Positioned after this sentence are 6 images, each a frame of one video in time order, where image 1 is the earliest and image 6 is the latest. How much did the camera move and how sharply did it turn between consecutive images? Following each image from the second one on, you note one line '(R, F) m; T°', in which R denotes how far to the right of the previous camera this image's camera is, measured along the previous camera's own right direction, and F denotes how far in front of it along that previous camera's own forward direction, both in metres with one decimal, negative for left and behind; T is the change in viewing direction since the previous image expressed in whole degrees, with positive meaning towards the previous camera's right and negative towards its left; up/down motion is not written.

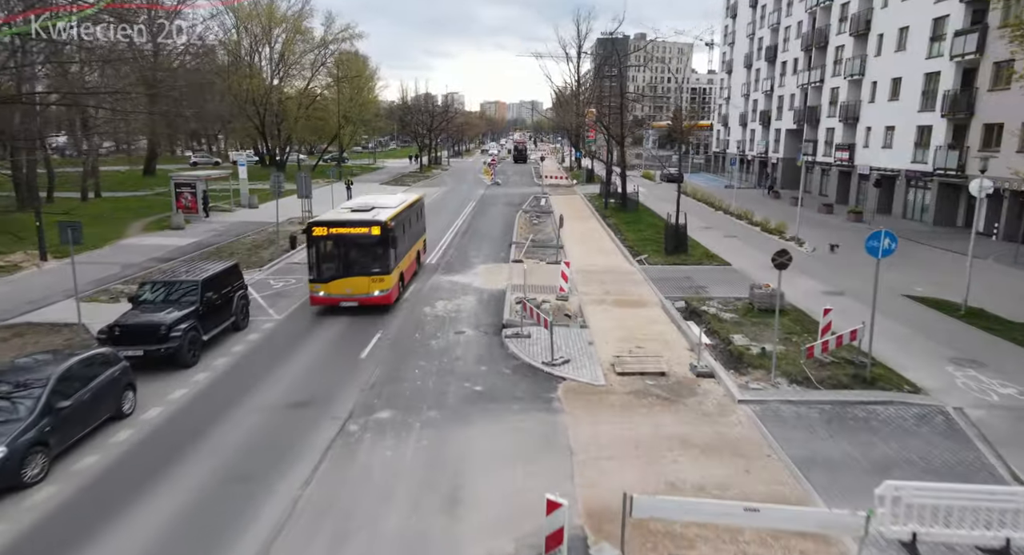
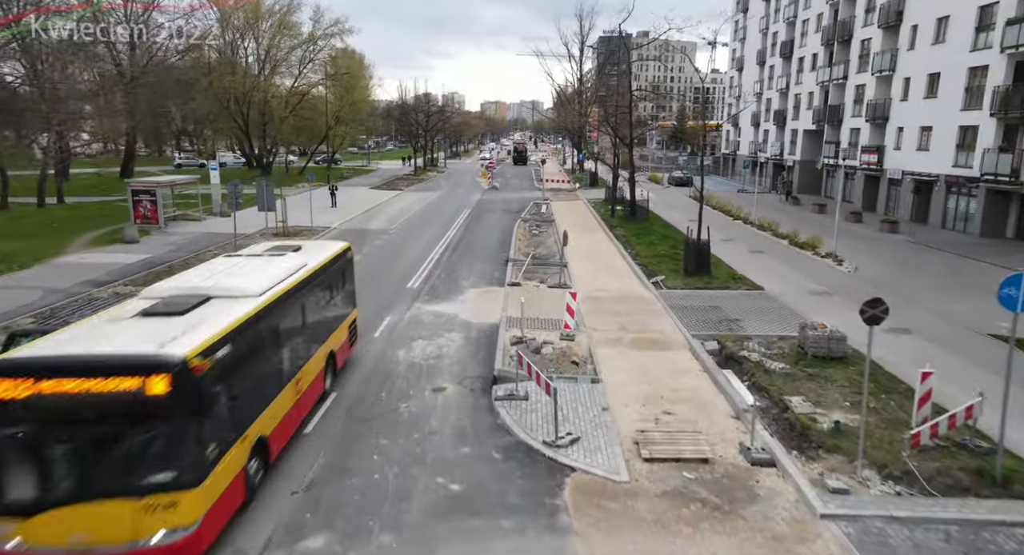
(+0.1, +3.0) m; 0°
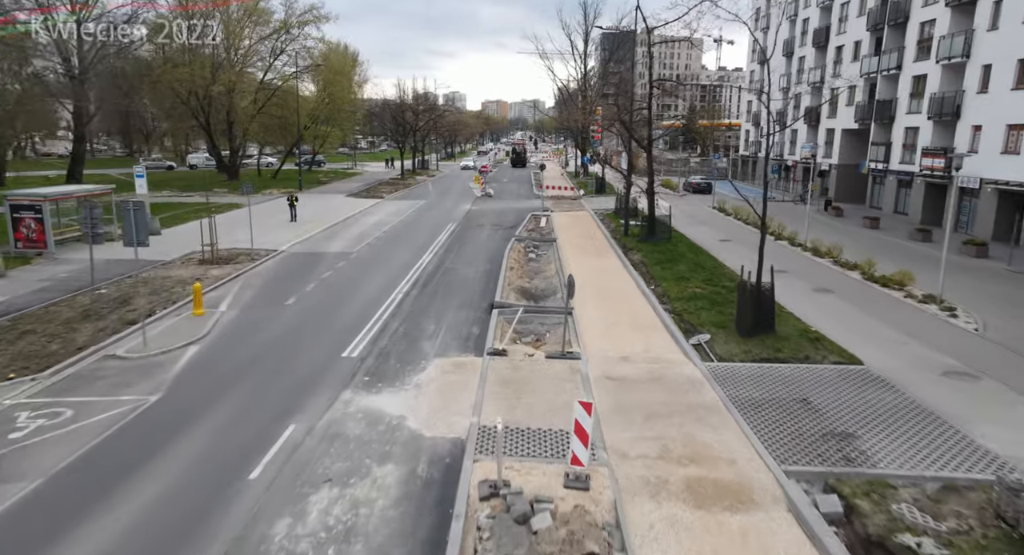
(+0.4, +5.6) m; 0°
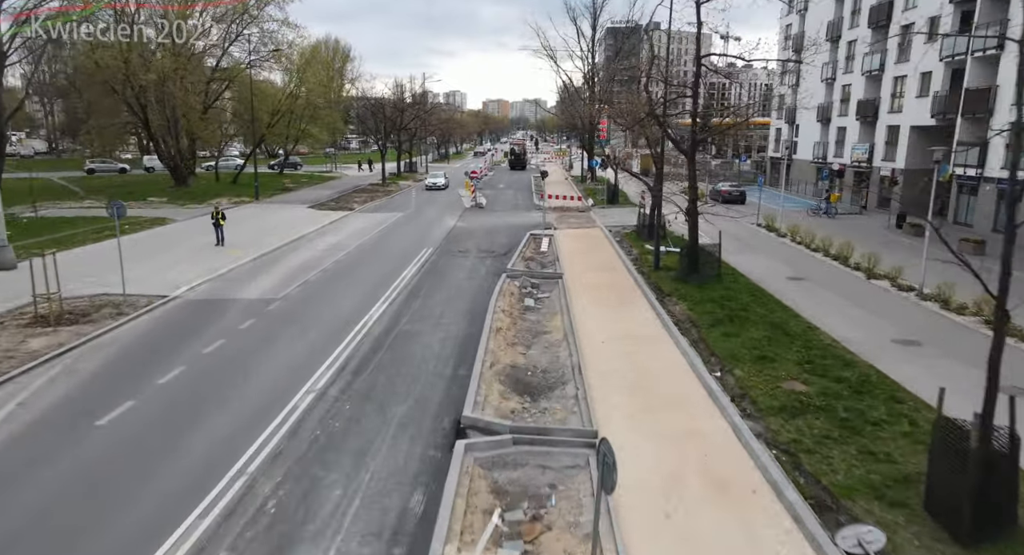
(+0.3, +6.9) m; 0°
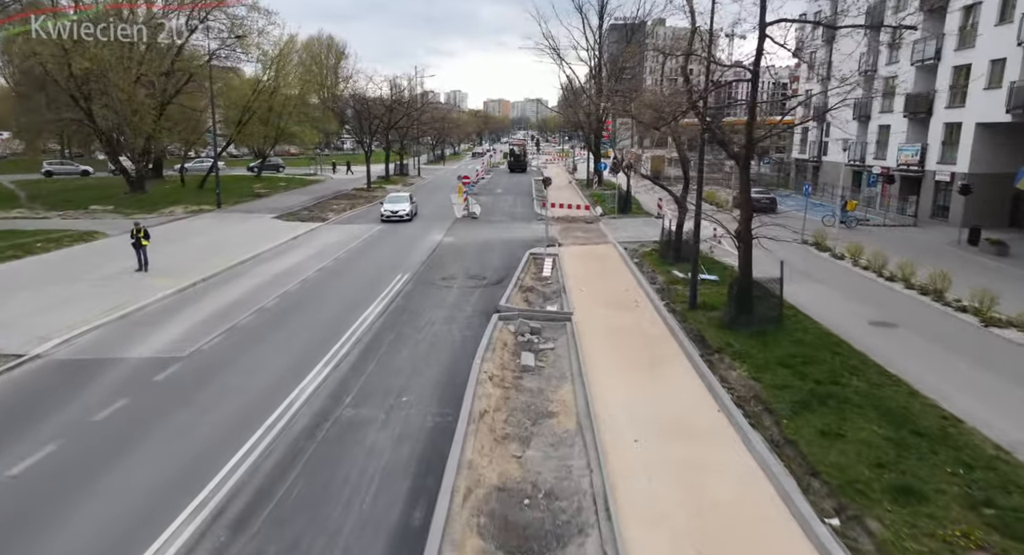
(+0.2, +4.6) m; 0°
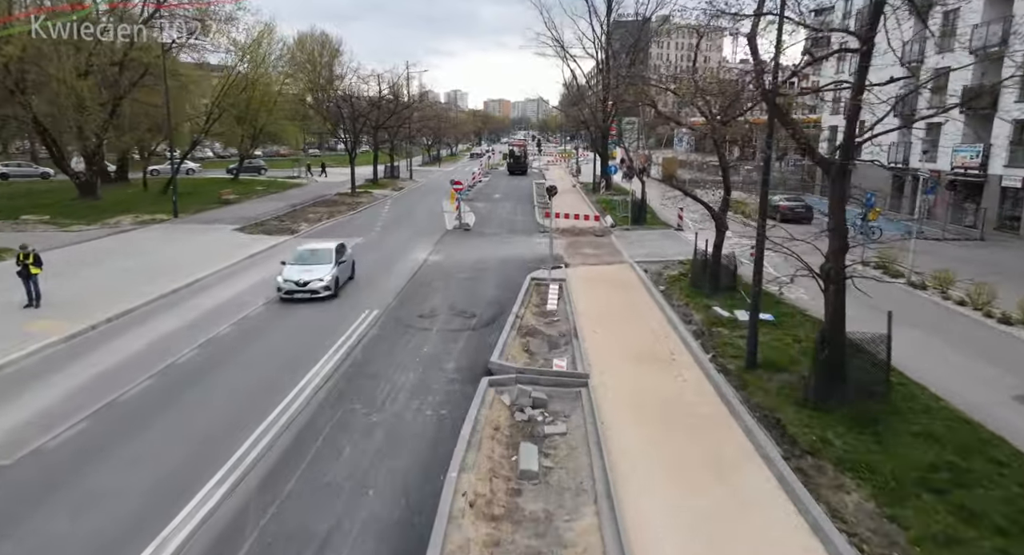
(+0.1, +4.1) m; 0°
